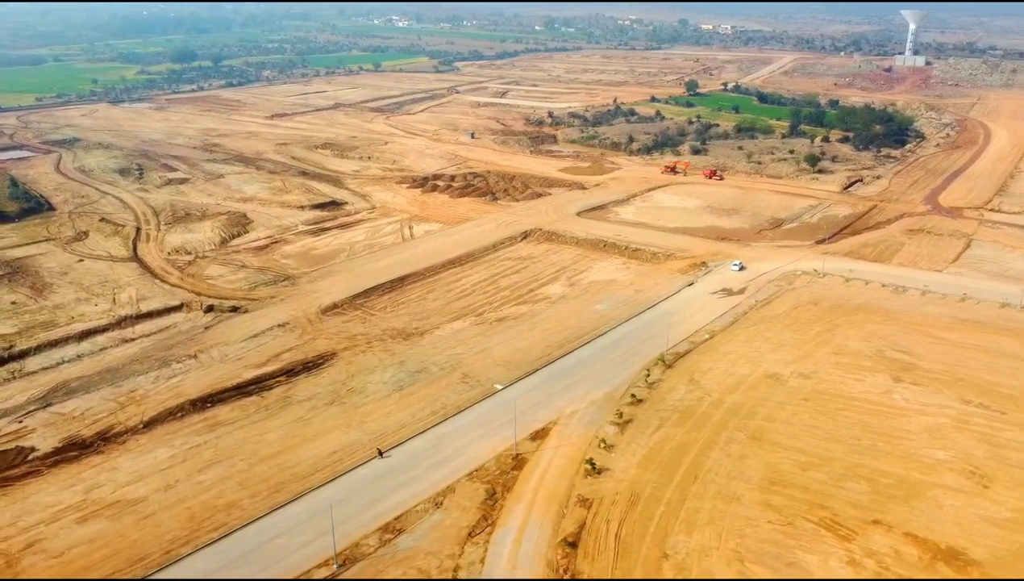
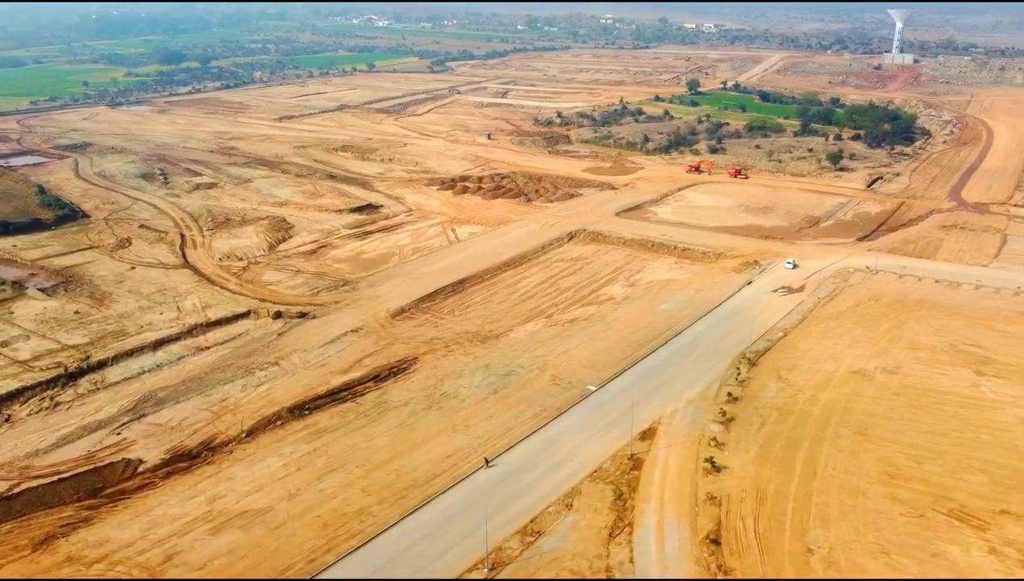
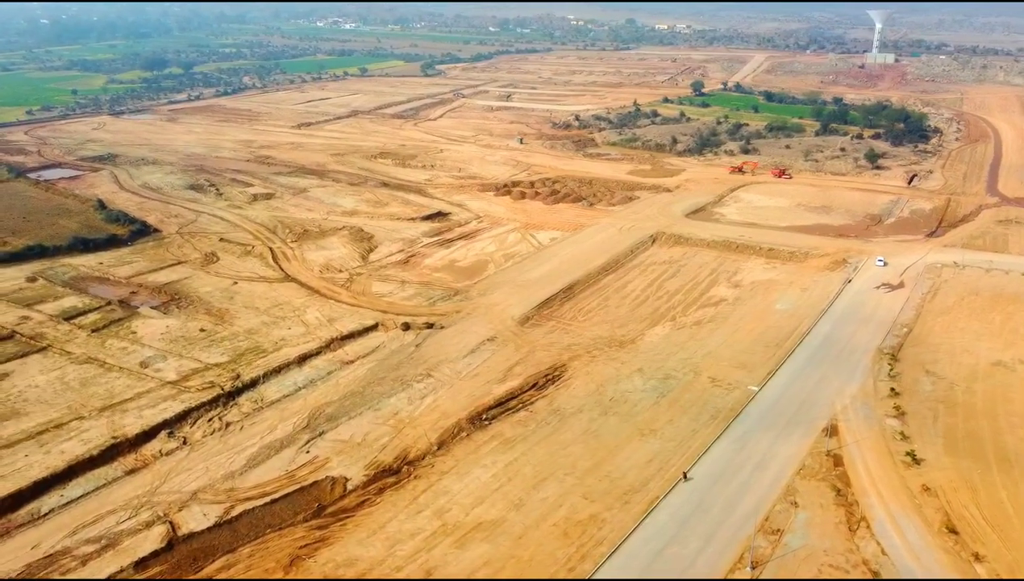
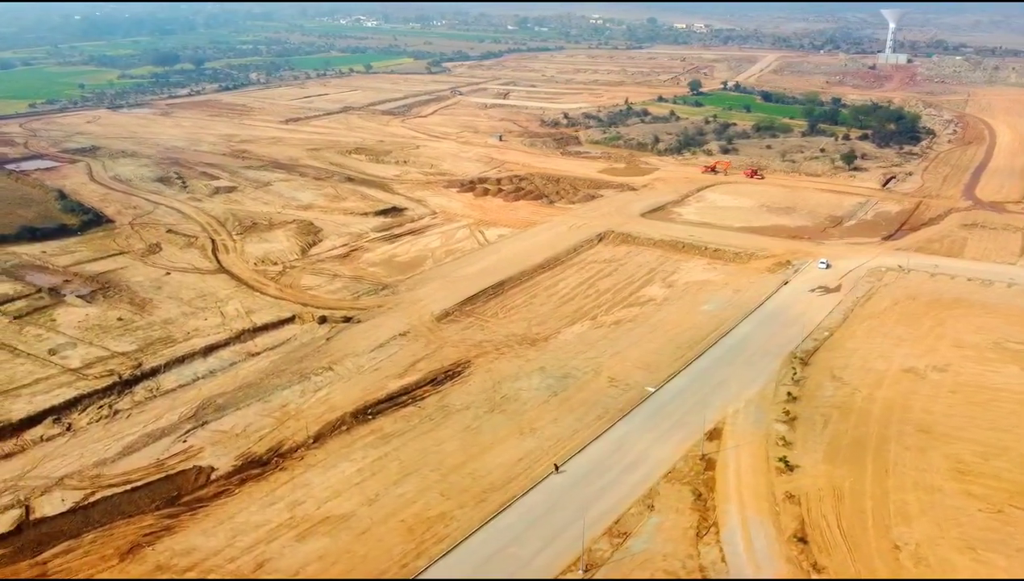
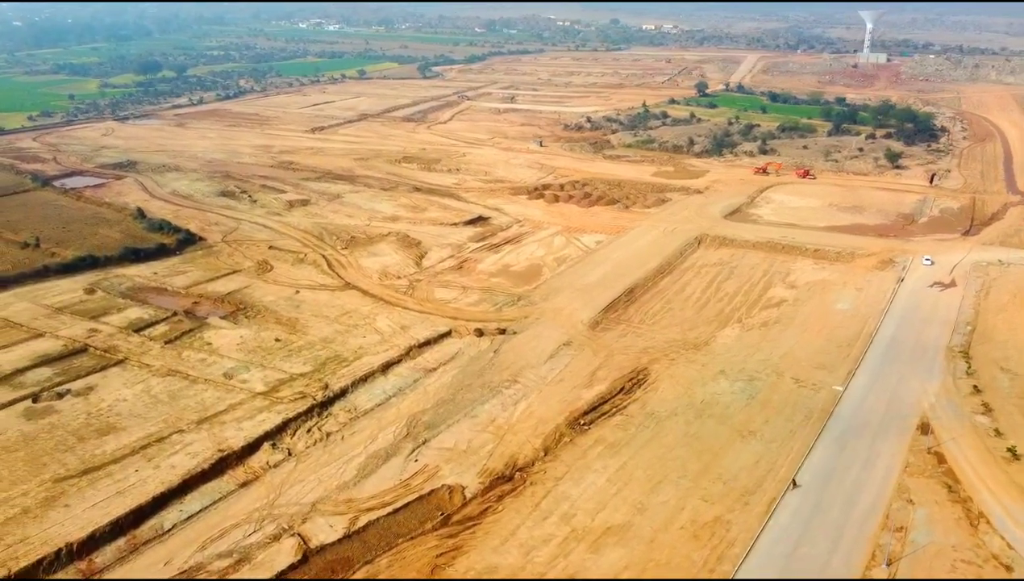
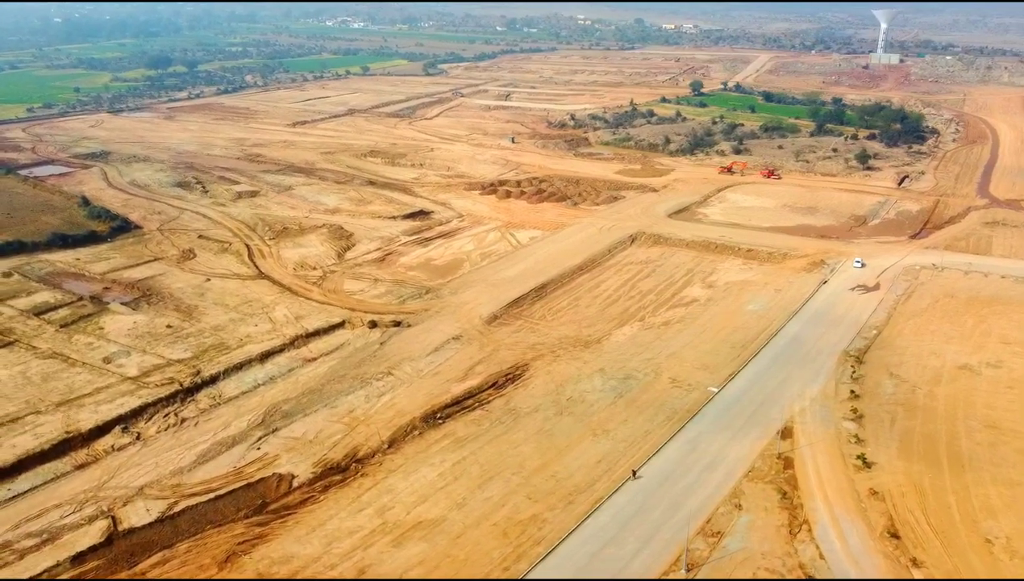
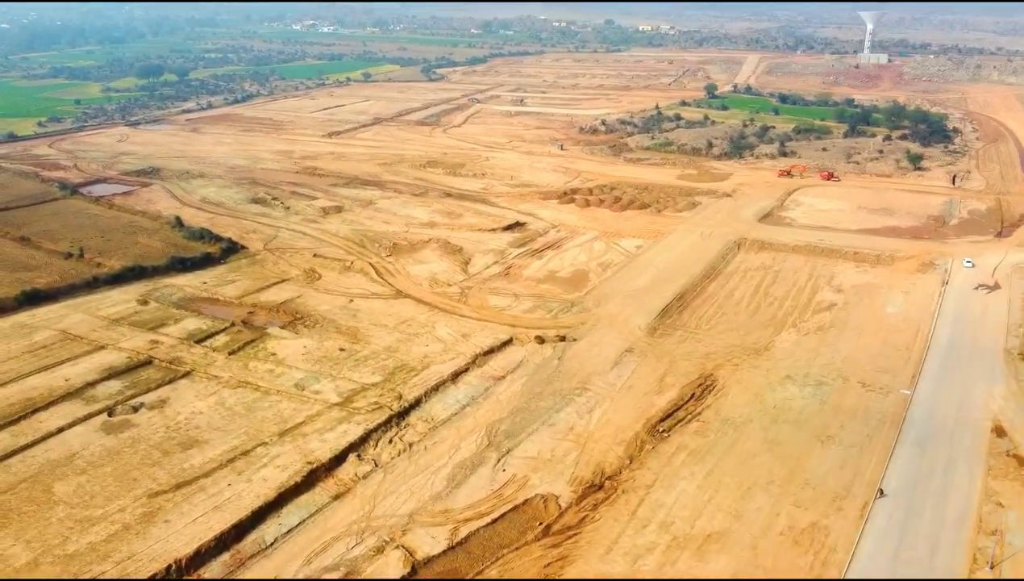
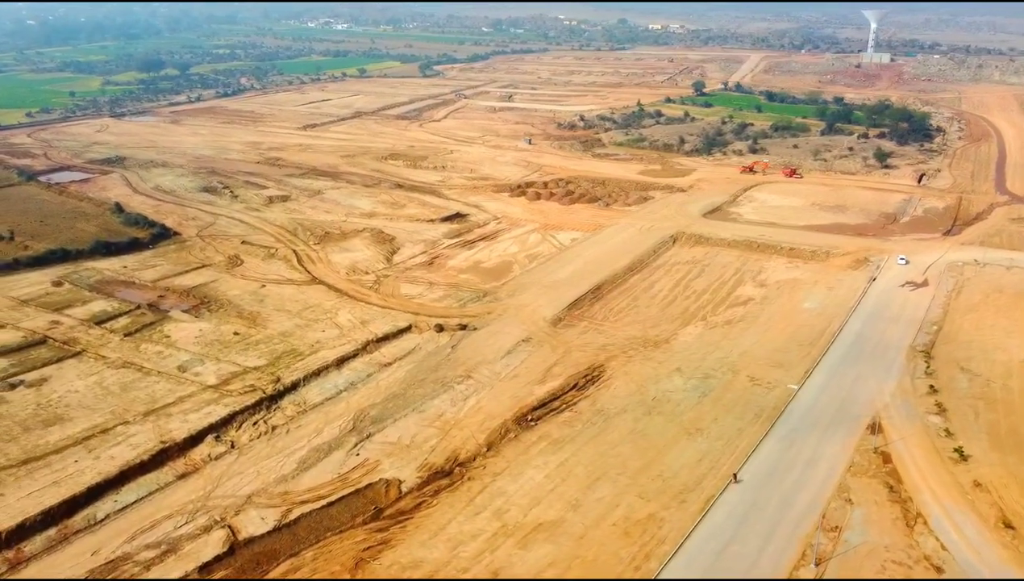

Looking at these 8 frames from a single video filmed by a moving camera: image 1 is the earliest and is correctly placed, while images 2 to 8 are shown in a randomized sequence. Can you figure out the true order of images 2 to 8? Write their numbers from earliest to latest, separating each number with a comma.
2, 4, 6, 3, 8, 5, 7
